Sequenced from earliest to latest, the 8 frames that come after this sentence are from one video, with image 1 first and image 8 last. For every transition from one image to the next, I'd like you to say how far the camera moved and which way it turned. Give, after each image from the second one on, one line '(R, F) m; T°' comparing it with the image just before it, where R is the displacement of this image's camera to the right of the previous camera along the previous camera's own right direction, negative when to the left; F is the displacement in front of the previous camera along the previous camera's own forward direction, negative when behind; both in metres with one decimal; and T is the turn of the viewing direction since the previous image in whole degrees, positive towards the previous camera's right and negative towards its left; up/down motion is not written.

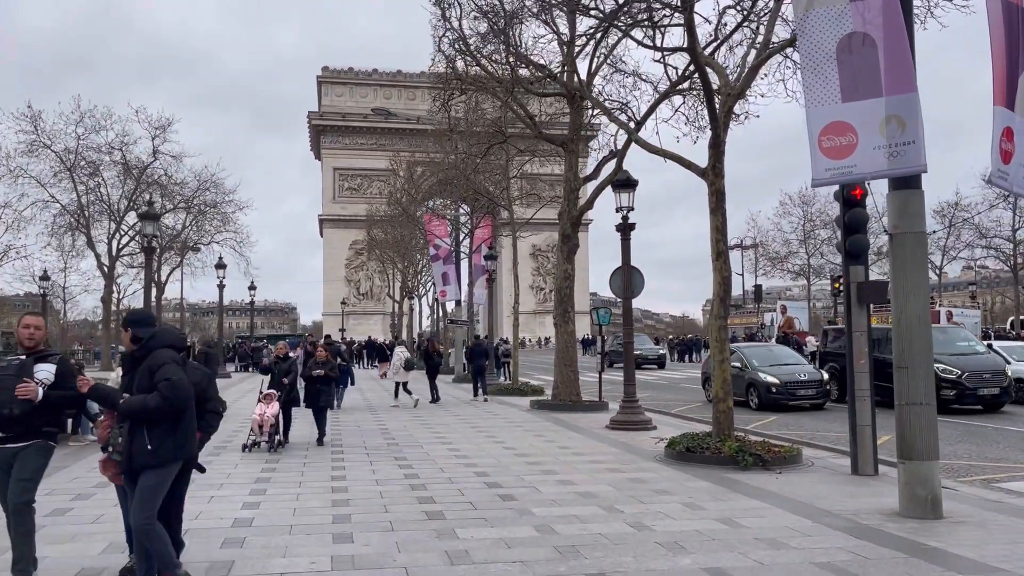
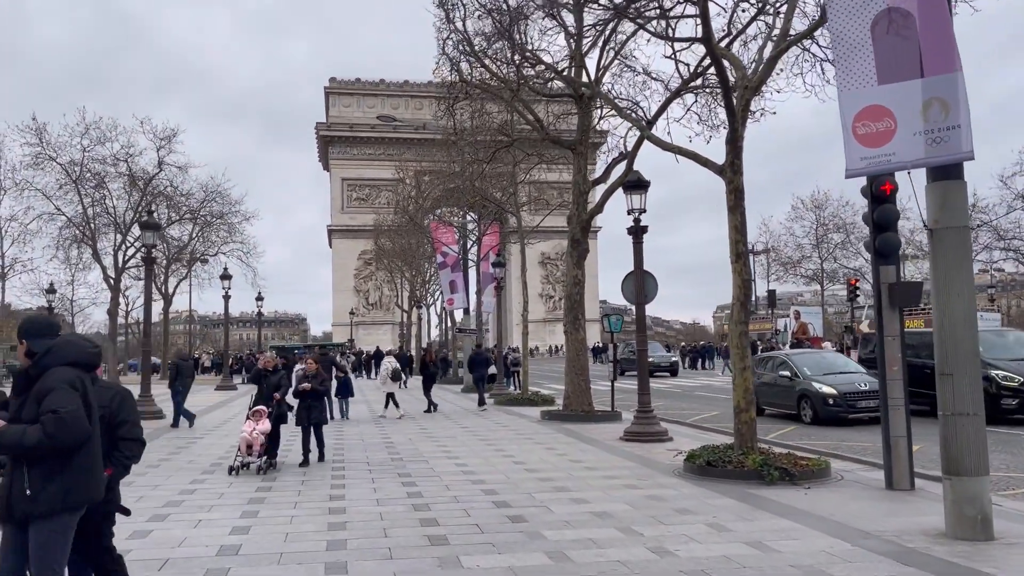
(0.0, +0.6) m; -1°
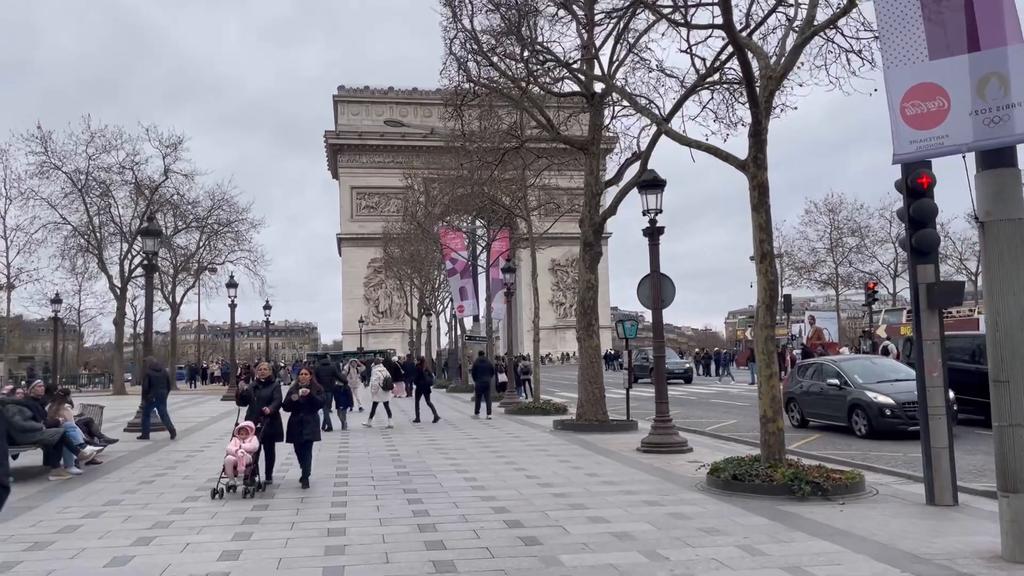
(0.0, +0.6) m; -1°
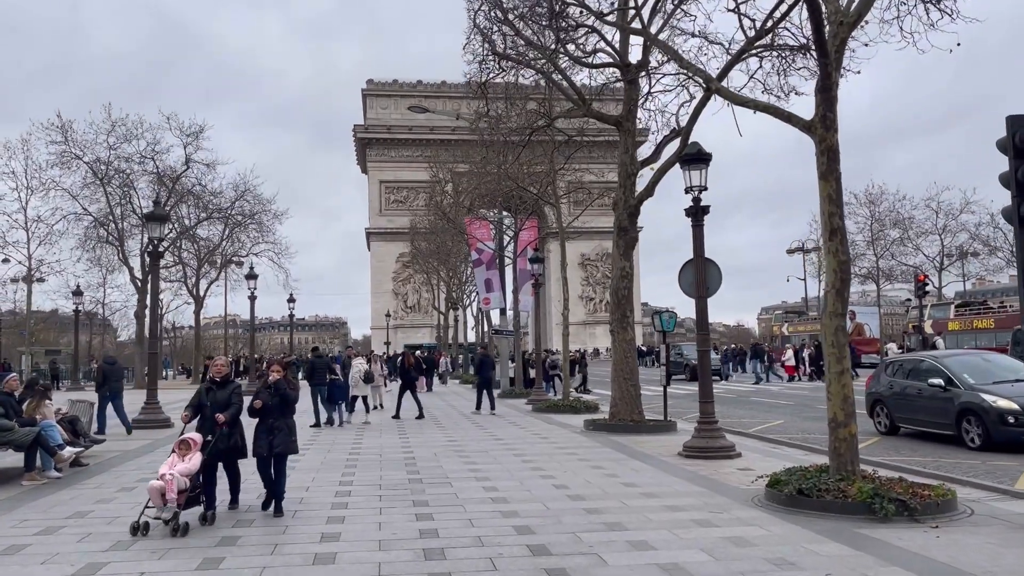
(0.0, +1.4) m; -2°
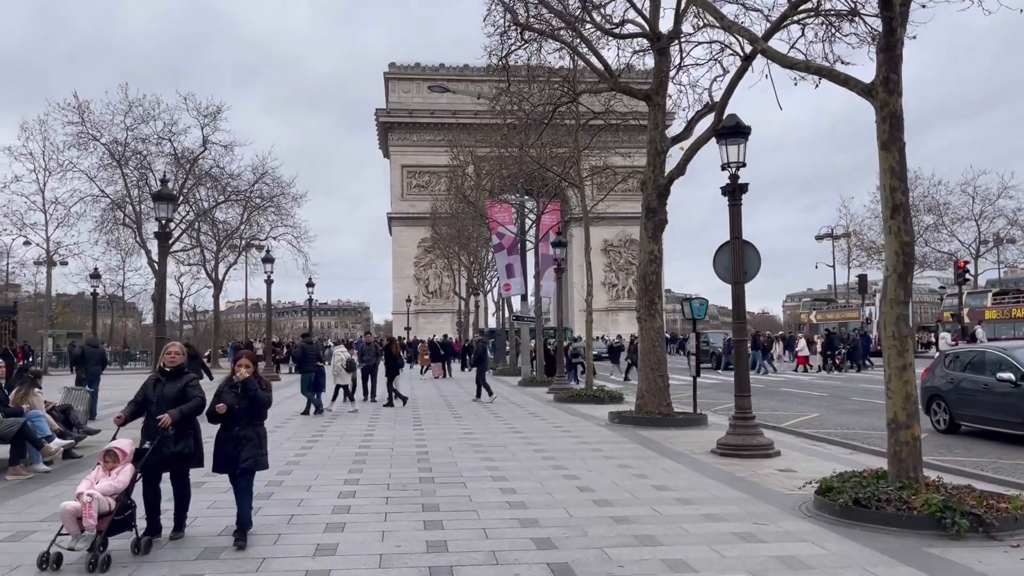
(0.0, +0.9) m; -2°
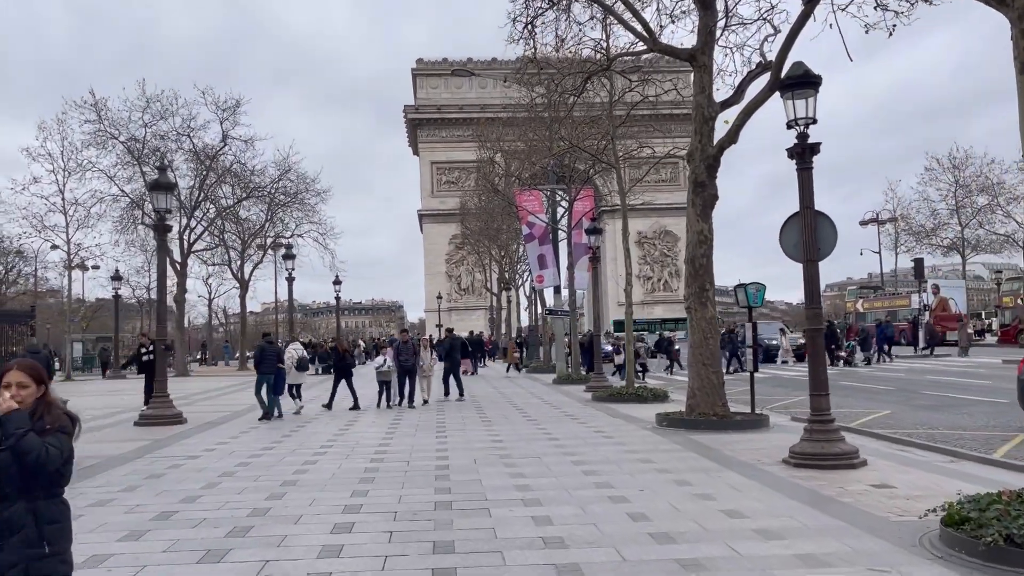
(0.0, +1.8) m; -2°
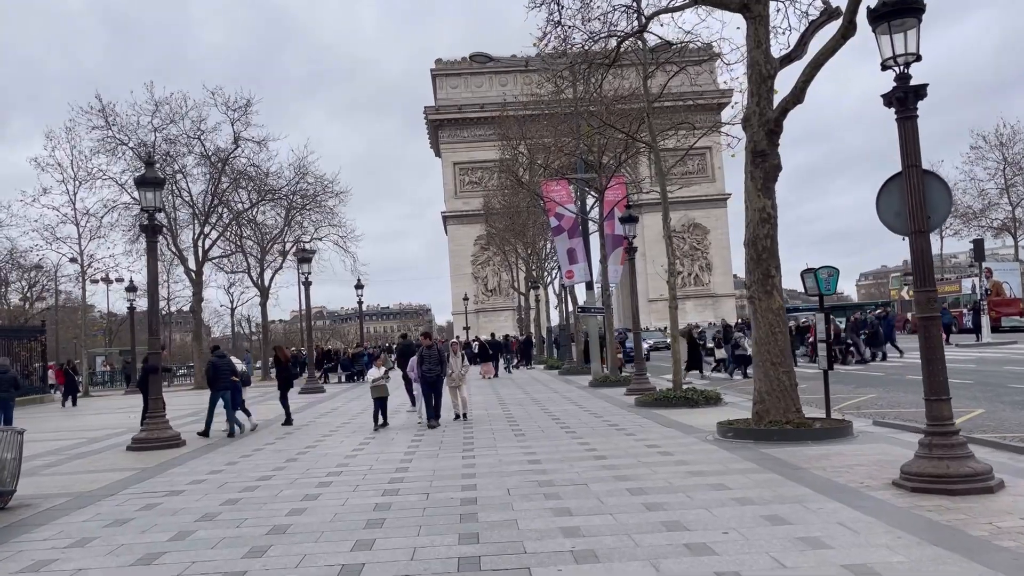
(-0.1, +1.9) m; -2°
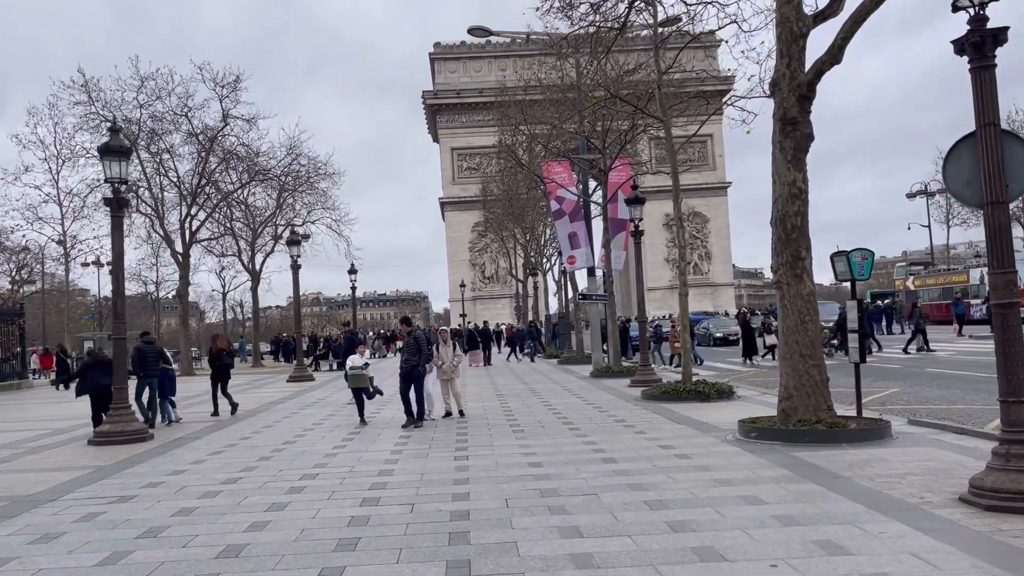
(0.0, +1.3) m; 0°
